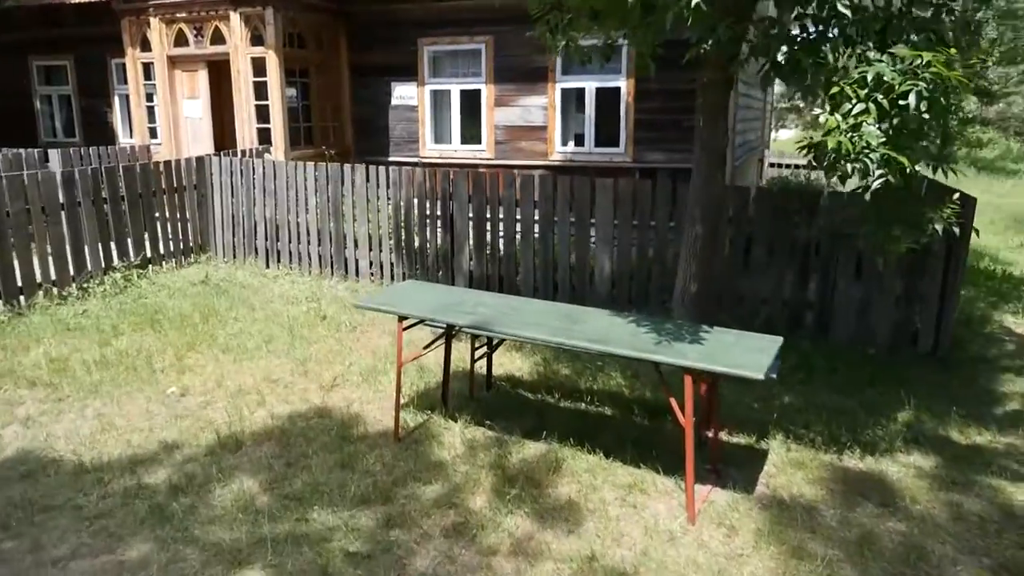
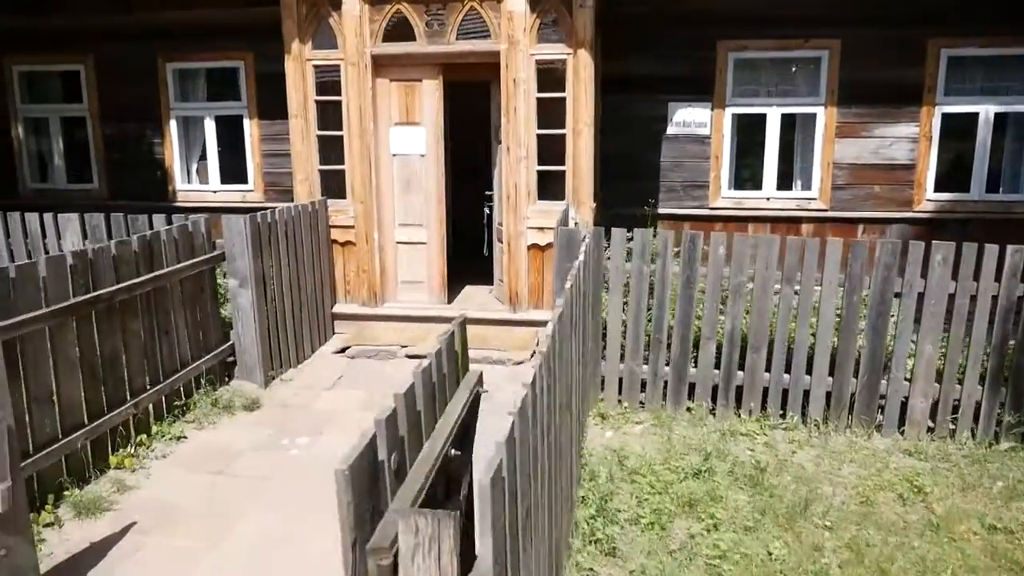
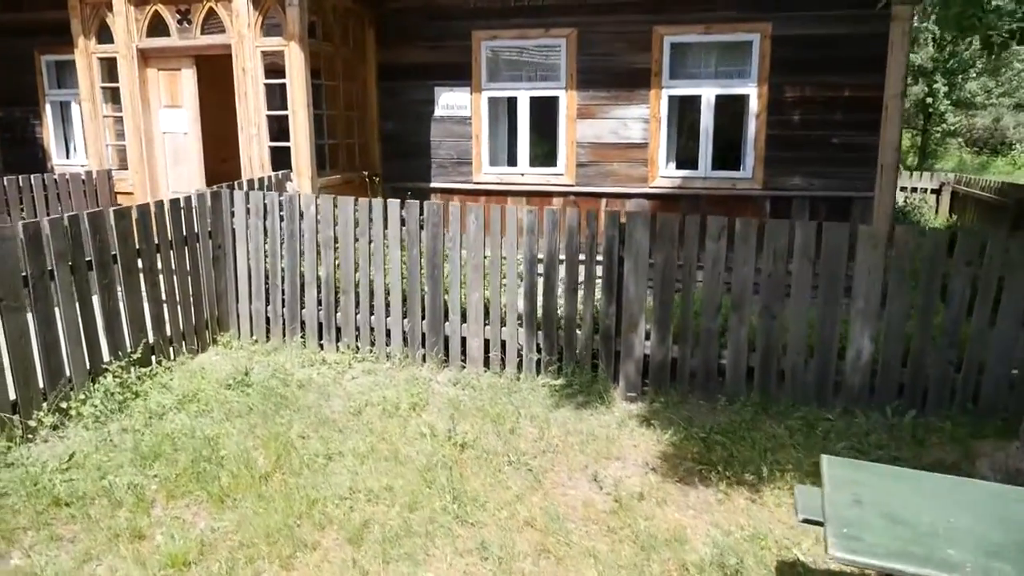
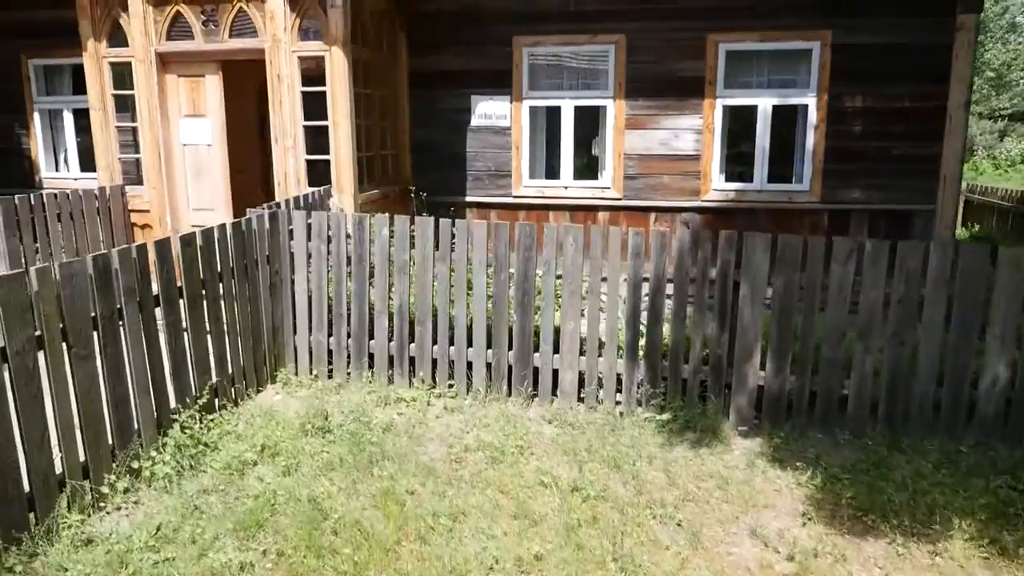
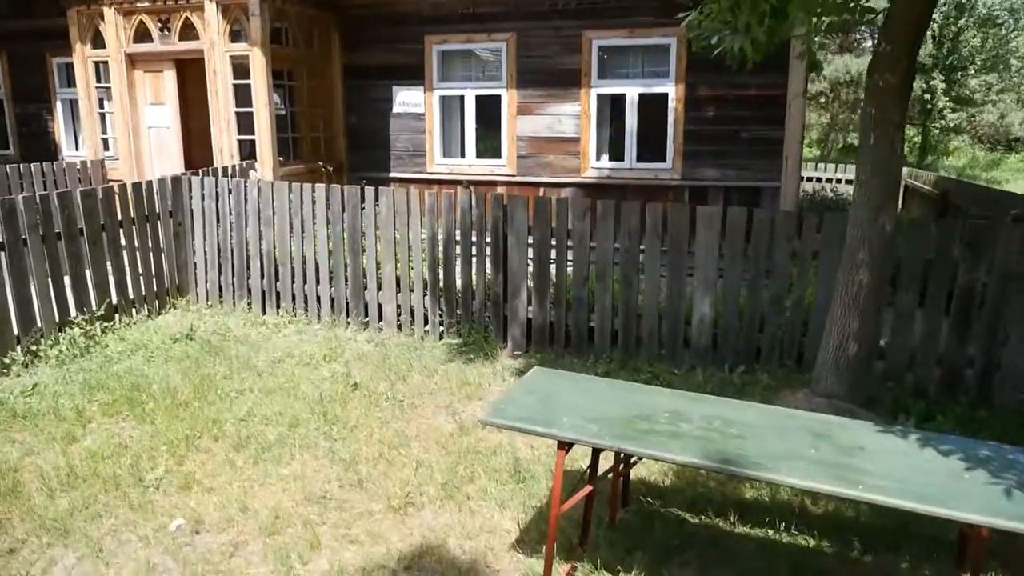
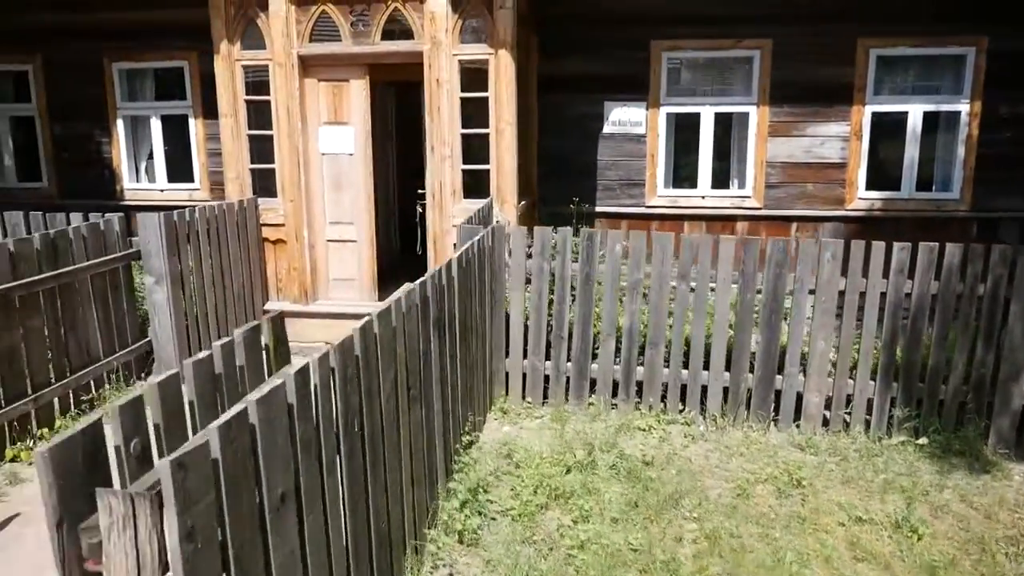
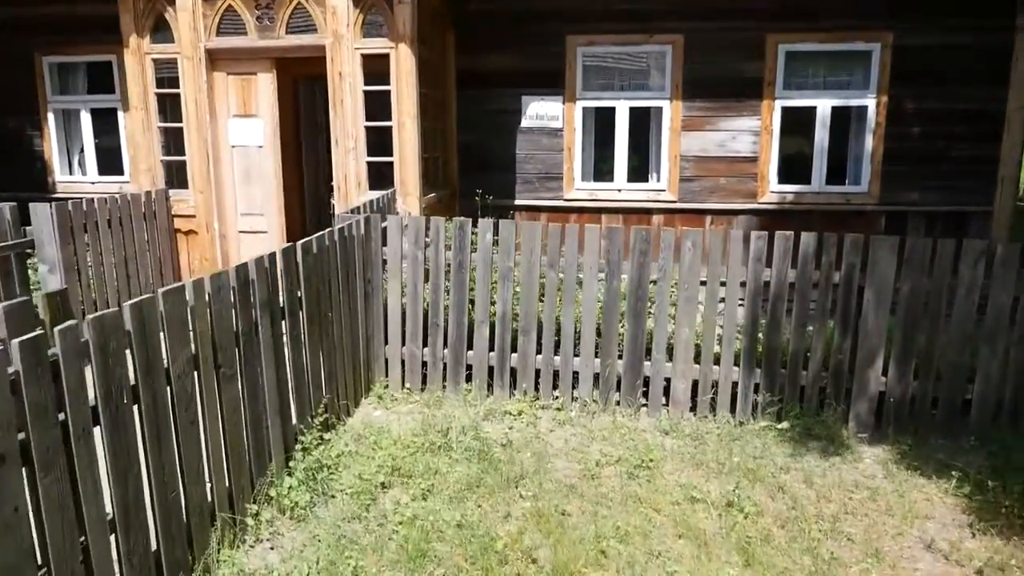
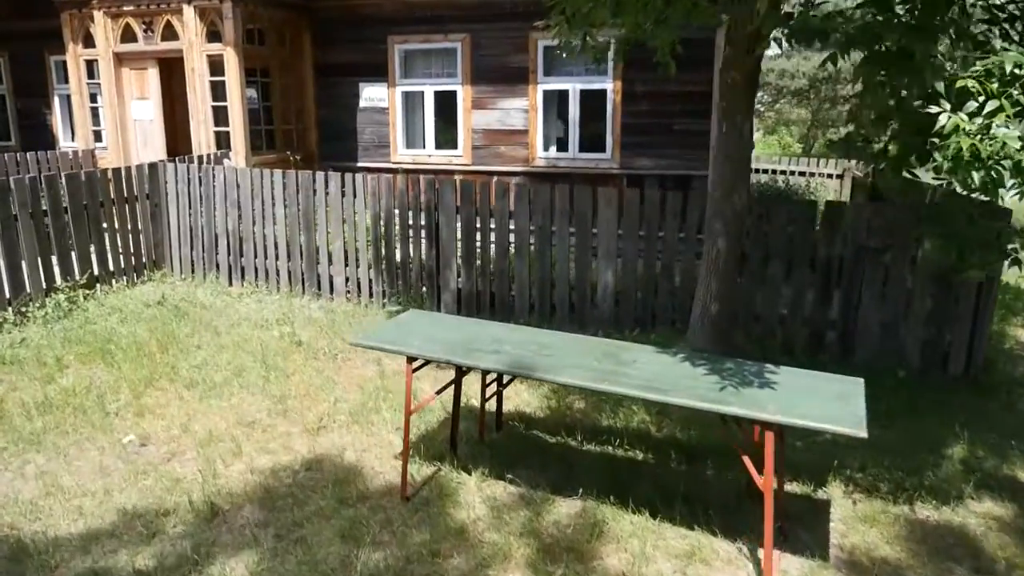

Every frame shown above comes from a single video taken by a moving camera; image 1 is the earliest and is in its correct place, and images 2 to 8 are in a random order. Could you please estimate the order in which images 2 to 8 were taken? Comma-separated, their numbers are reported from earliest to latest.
8, 5, 3, 4, 7, 6, 2
